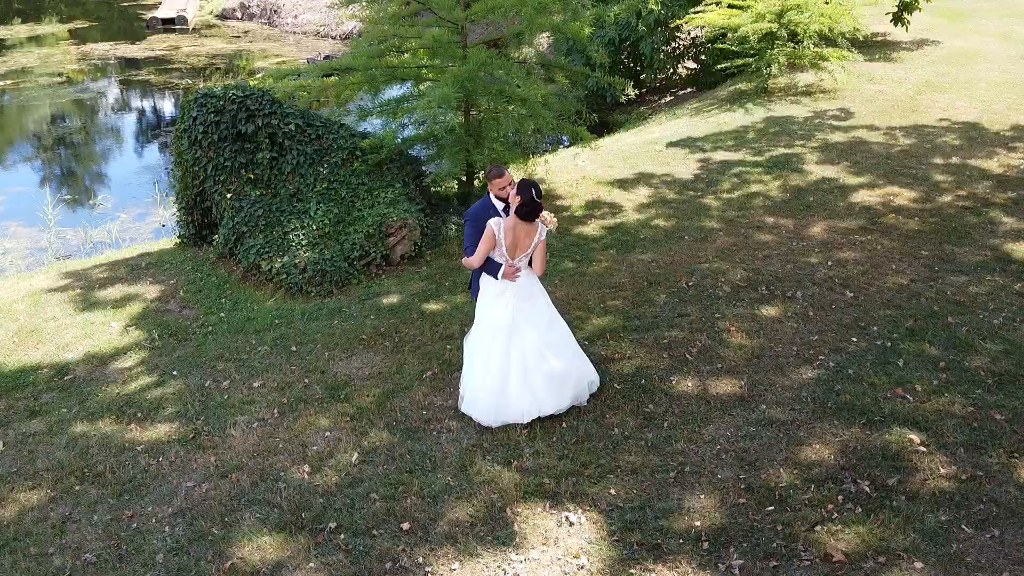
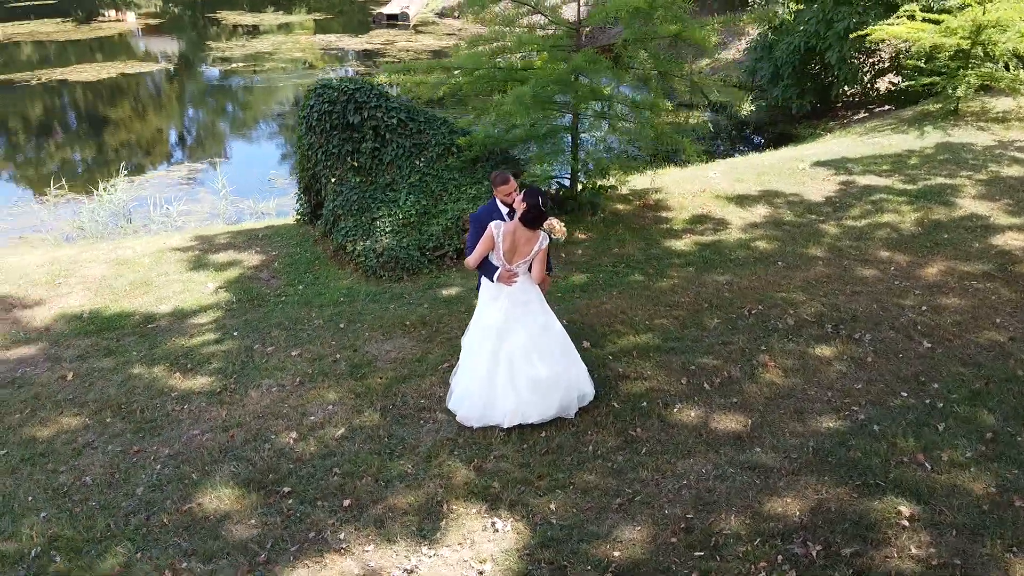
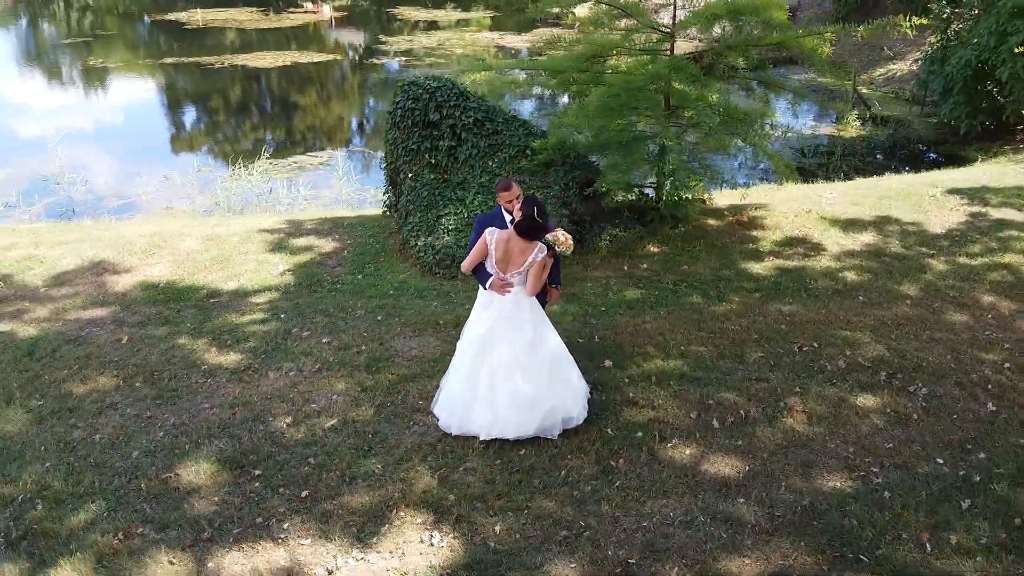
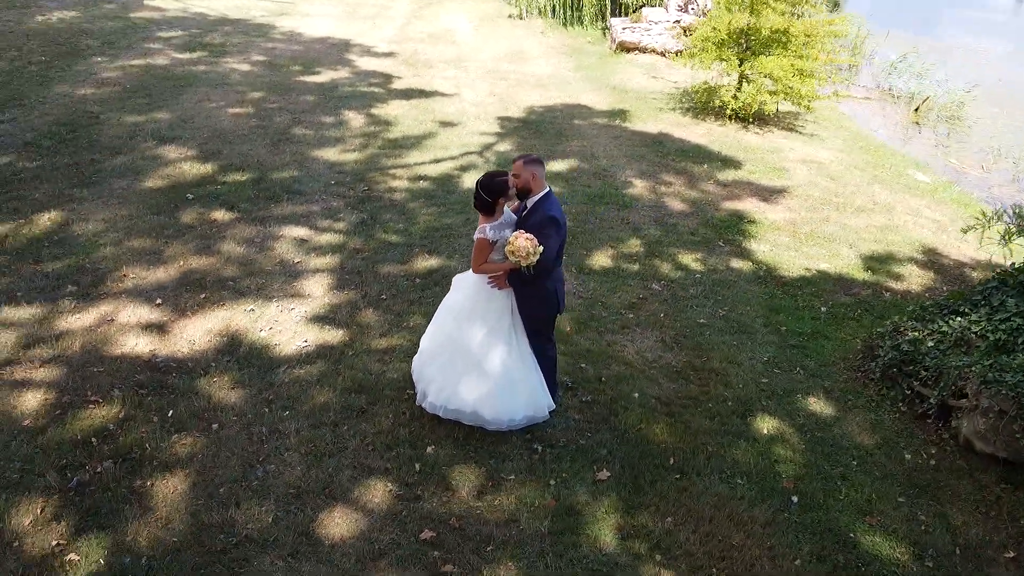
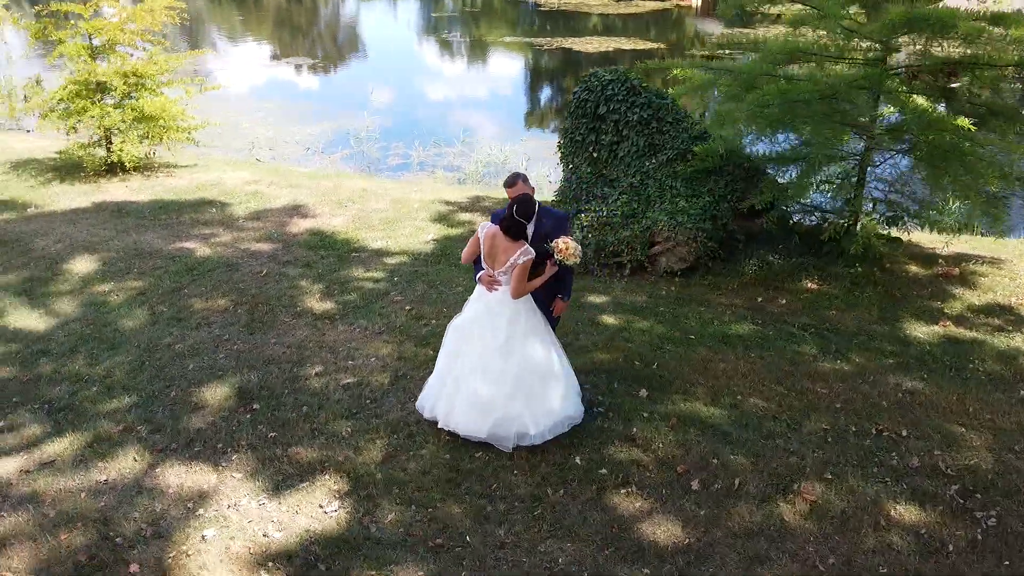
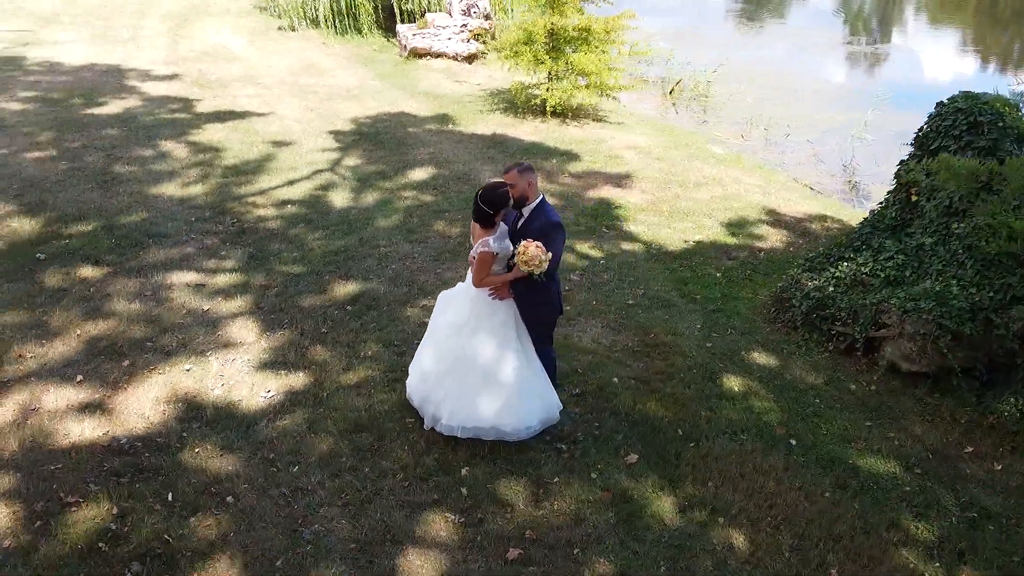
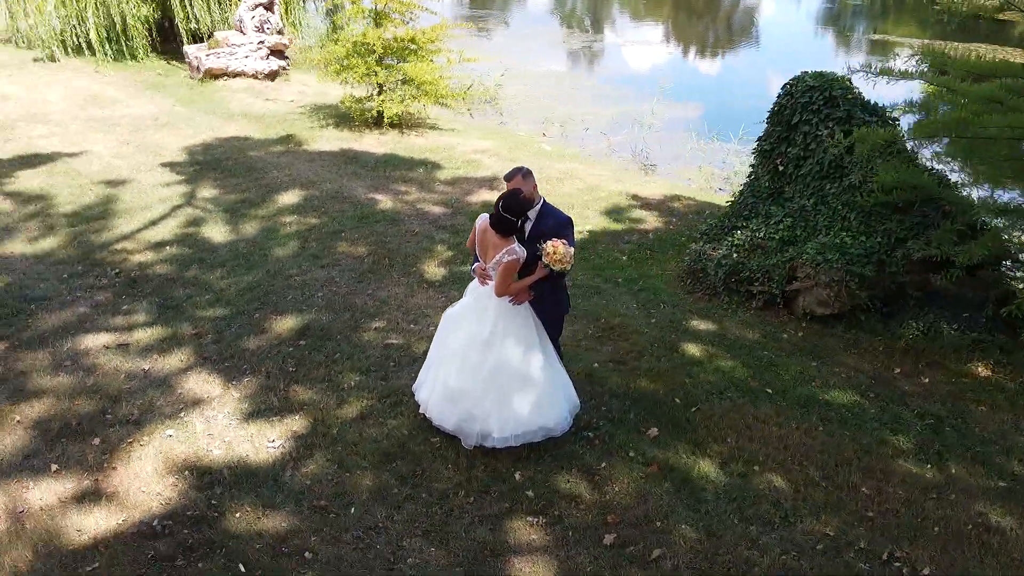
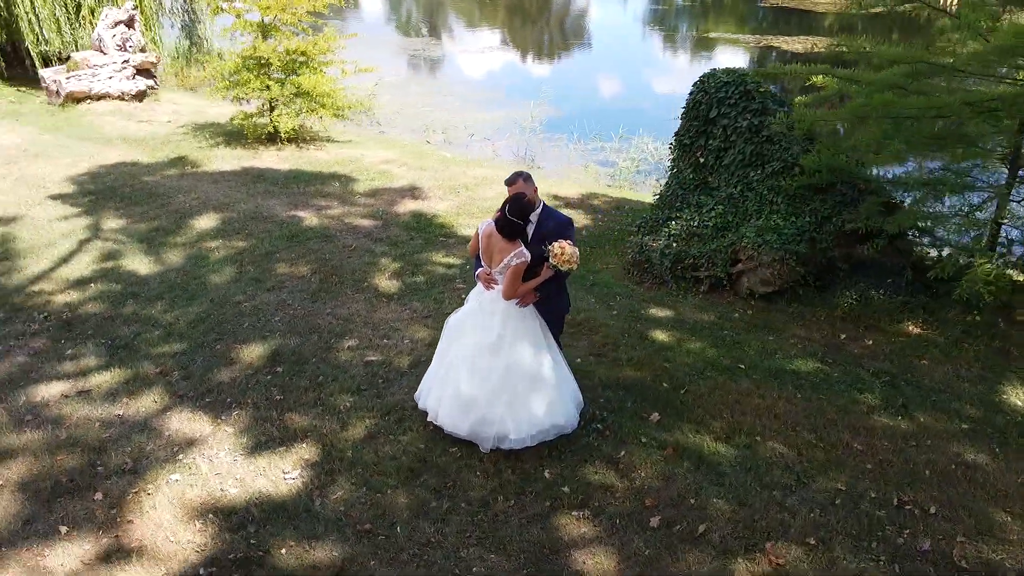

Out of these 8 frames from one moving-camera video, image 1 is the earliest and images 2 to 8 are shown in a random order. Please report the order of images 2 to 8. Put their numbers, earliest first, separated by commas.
2, 3, 5, 8, 7, 6, 4
